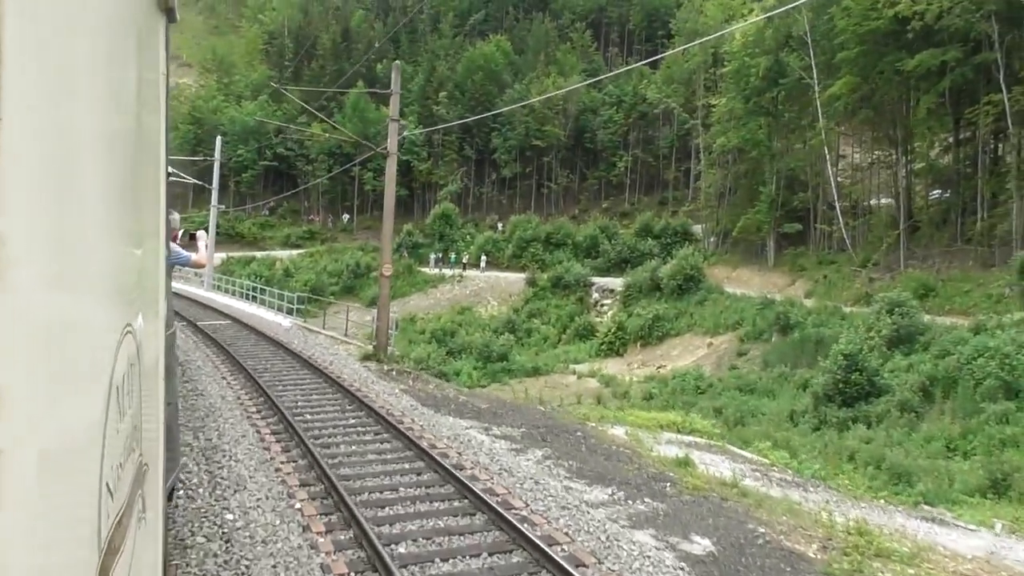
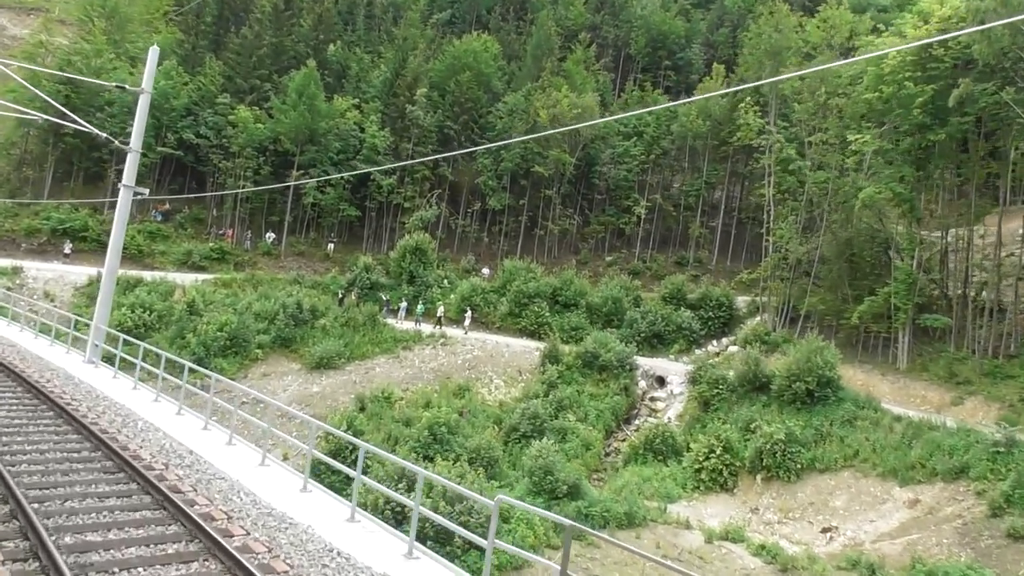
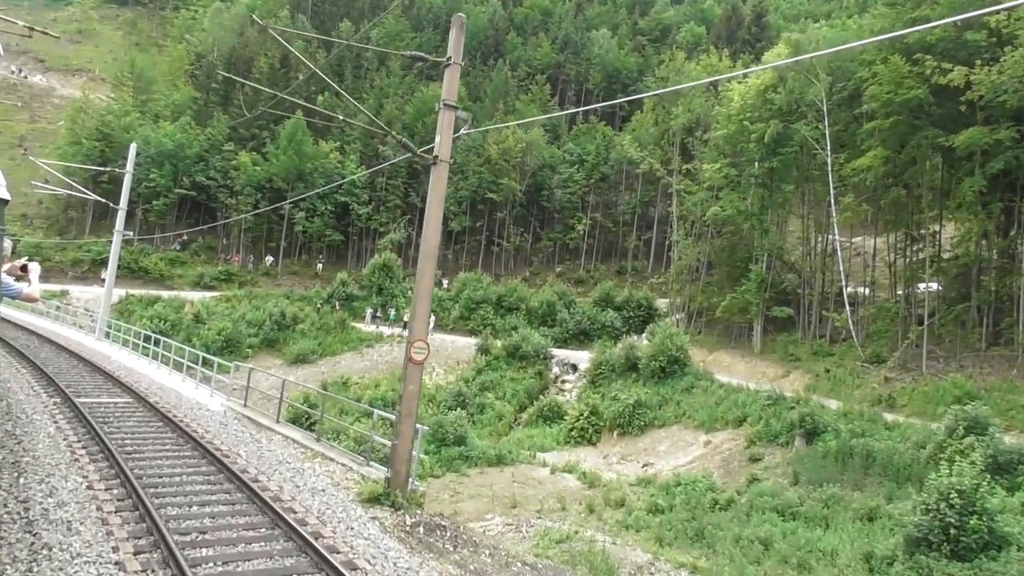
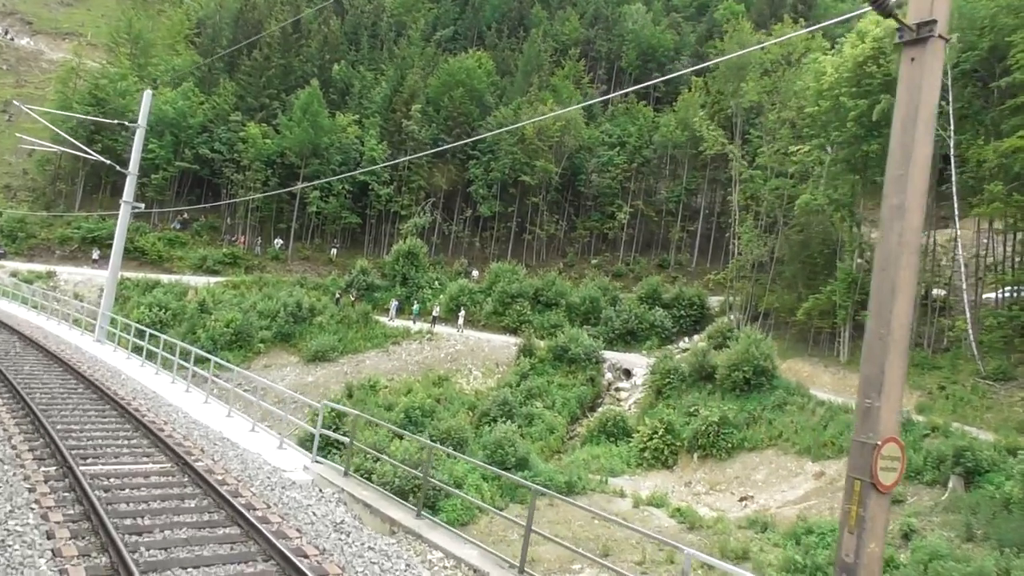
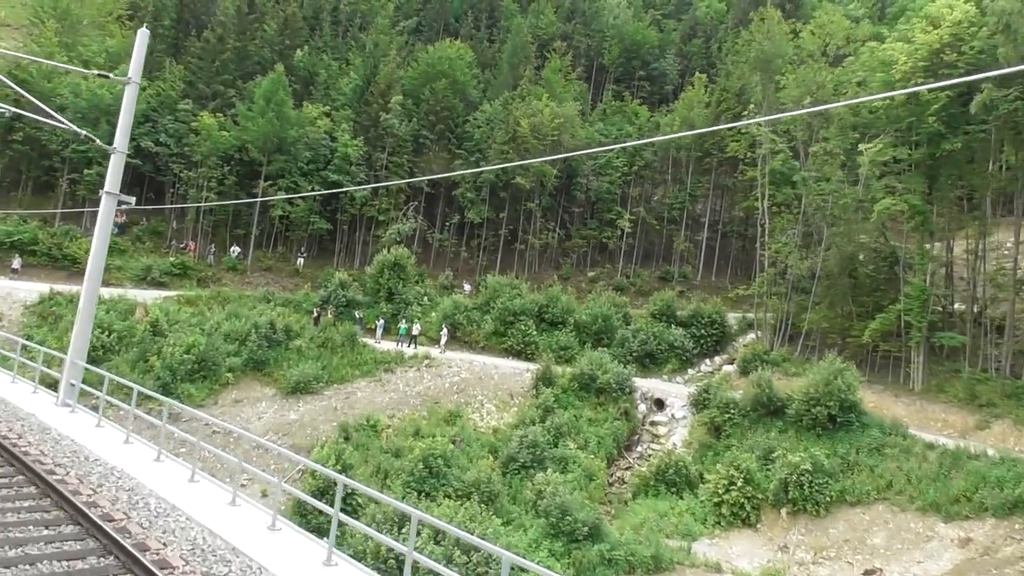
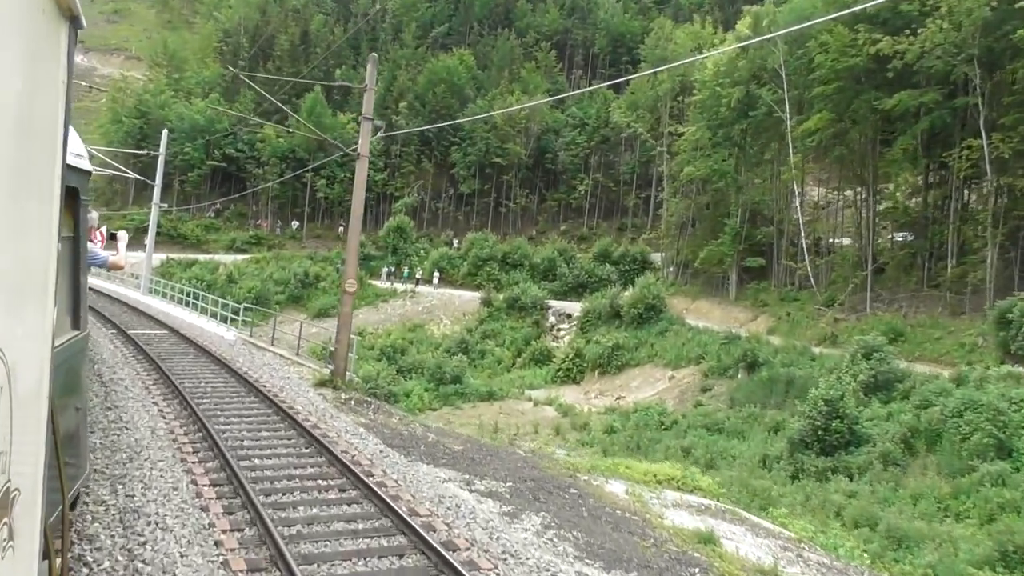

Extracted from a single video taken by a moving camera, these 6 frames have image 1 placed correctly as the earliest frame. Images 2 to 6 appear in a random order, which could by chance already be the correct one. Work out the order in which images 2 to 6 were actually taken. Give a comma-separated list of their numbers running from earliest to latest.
6, 3, 4, 2, 5
